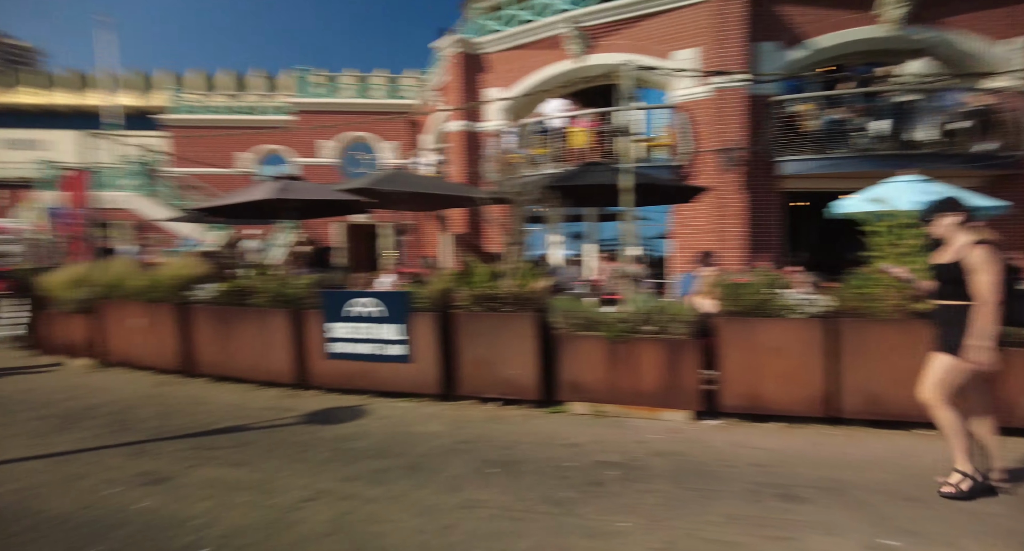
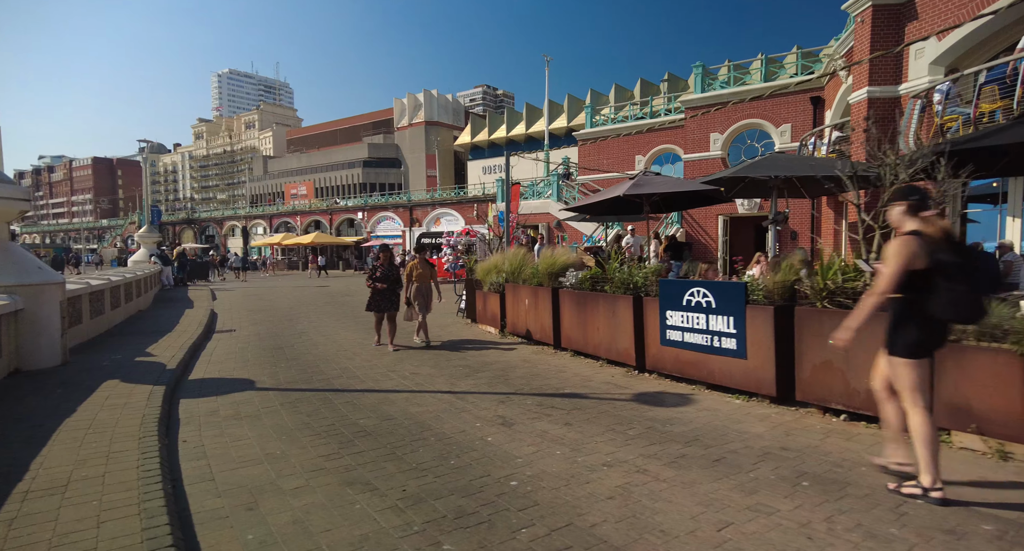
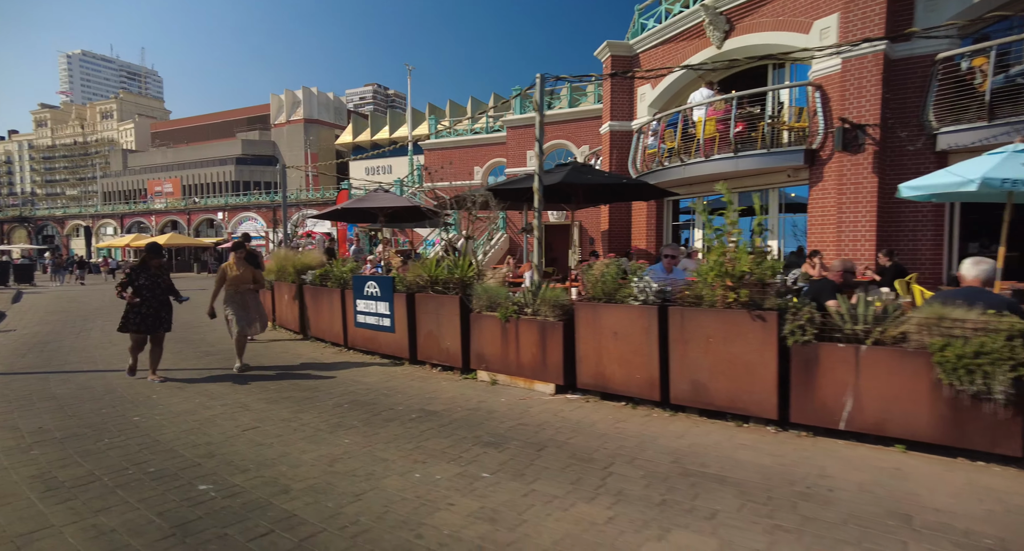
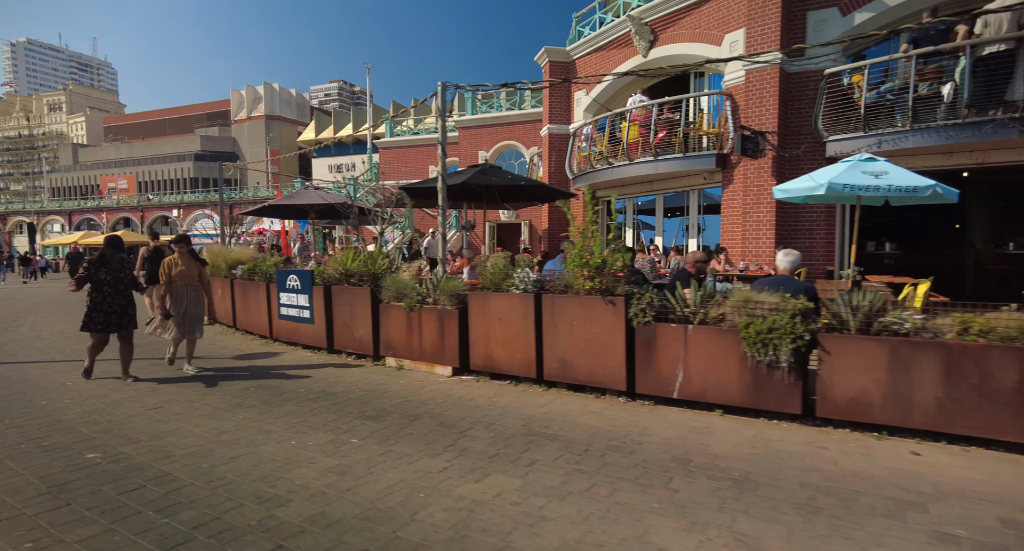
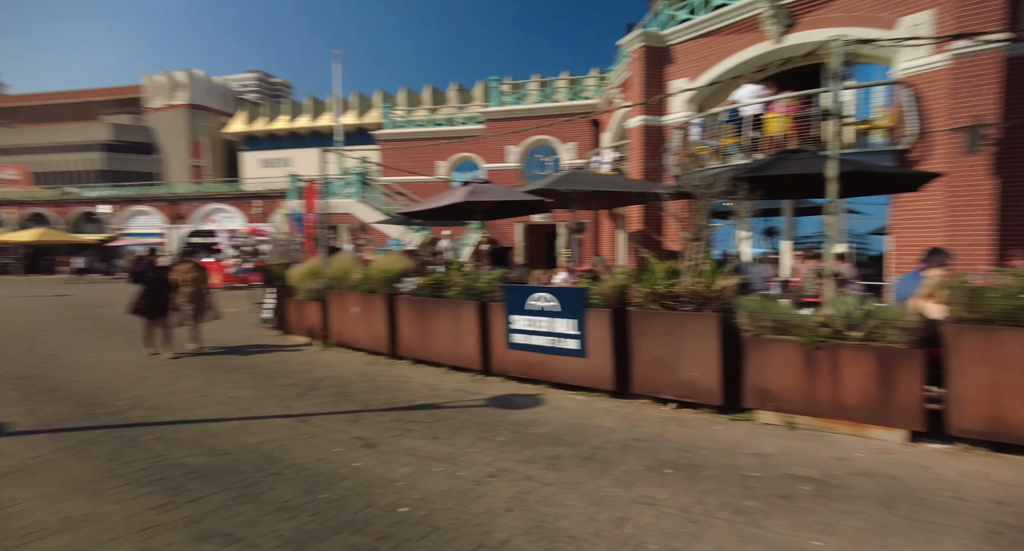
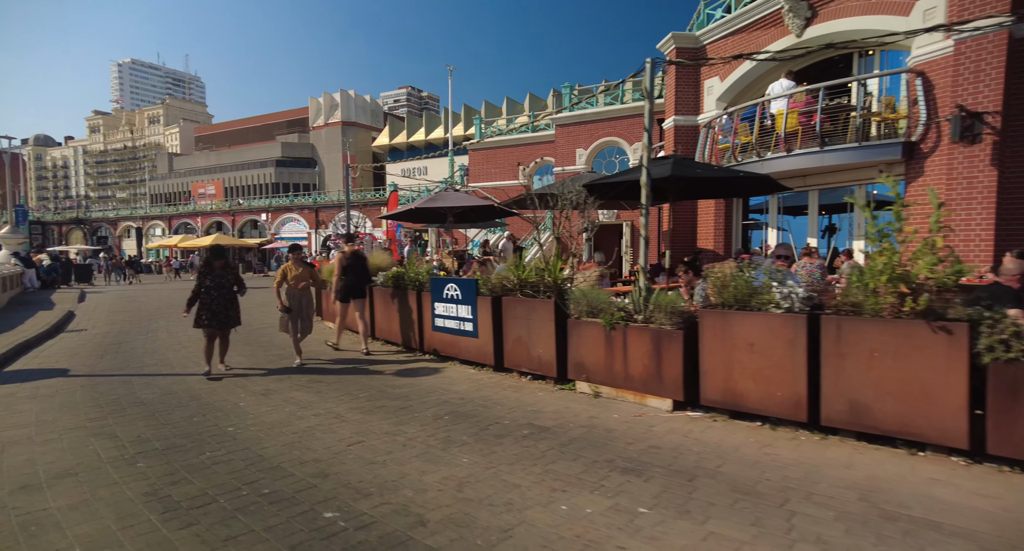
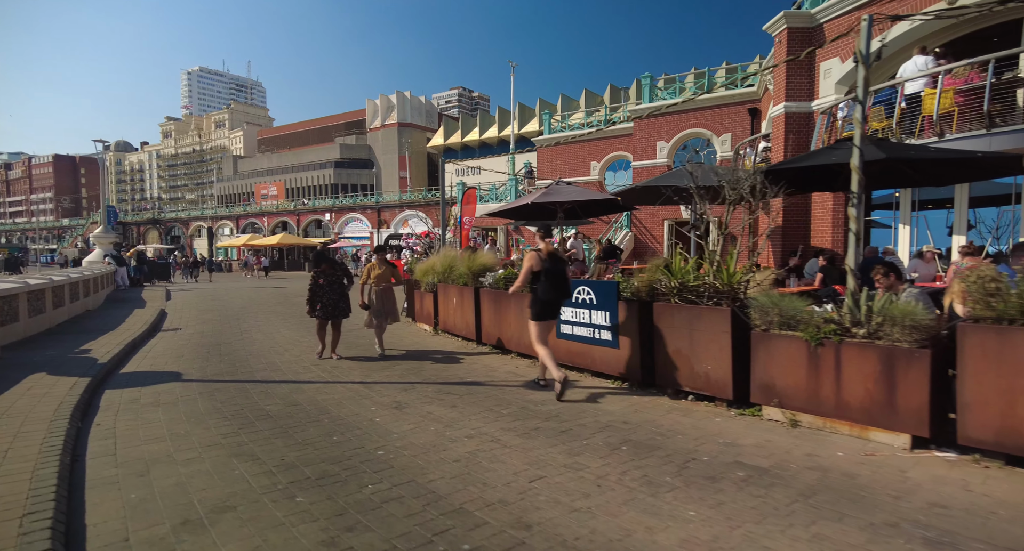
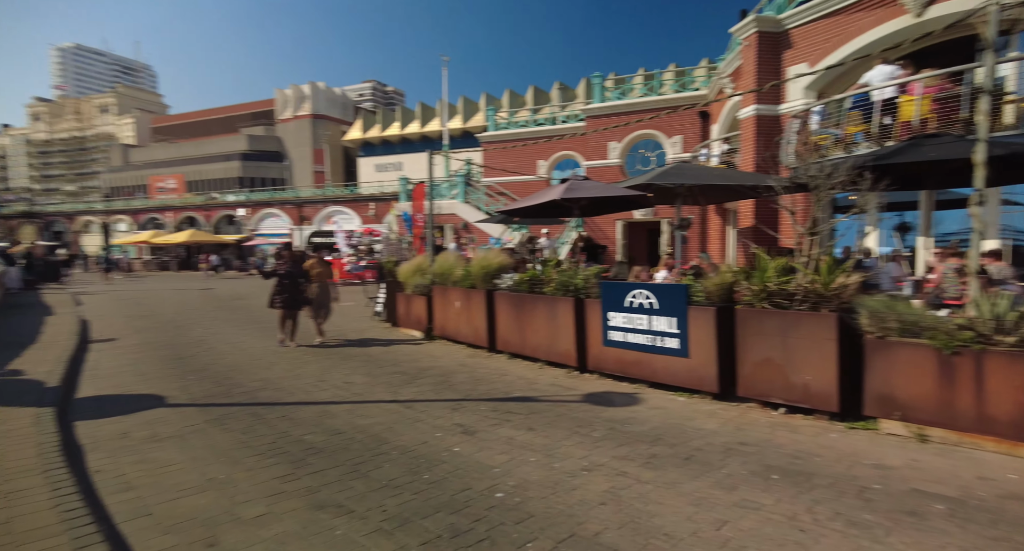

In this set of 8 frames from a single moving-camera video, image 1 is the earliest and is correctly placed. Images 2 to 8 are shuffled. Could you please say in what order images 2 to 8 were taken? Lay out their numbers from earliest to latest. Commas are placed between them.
5, 8, 2, 7, 6, 3, 4
